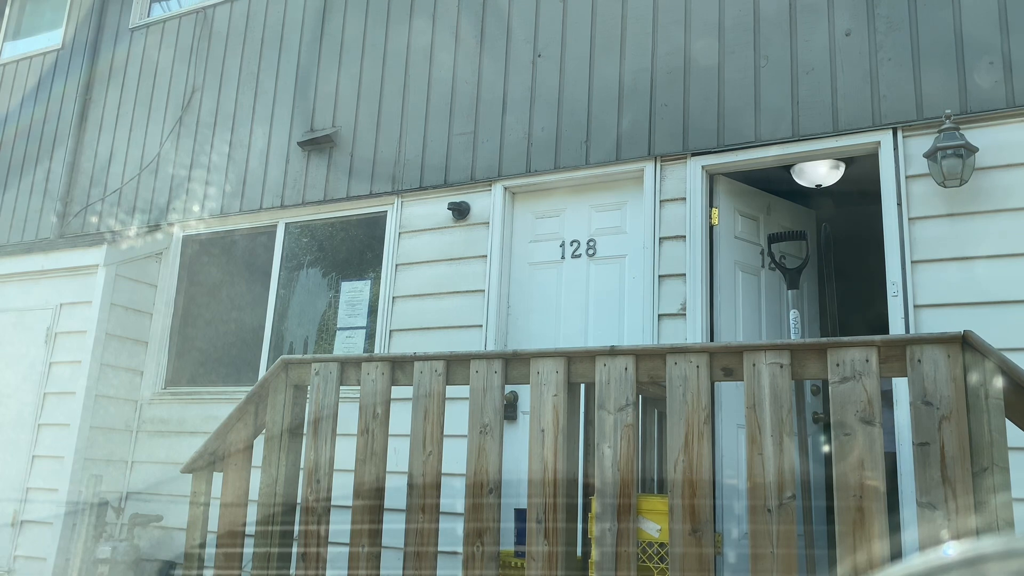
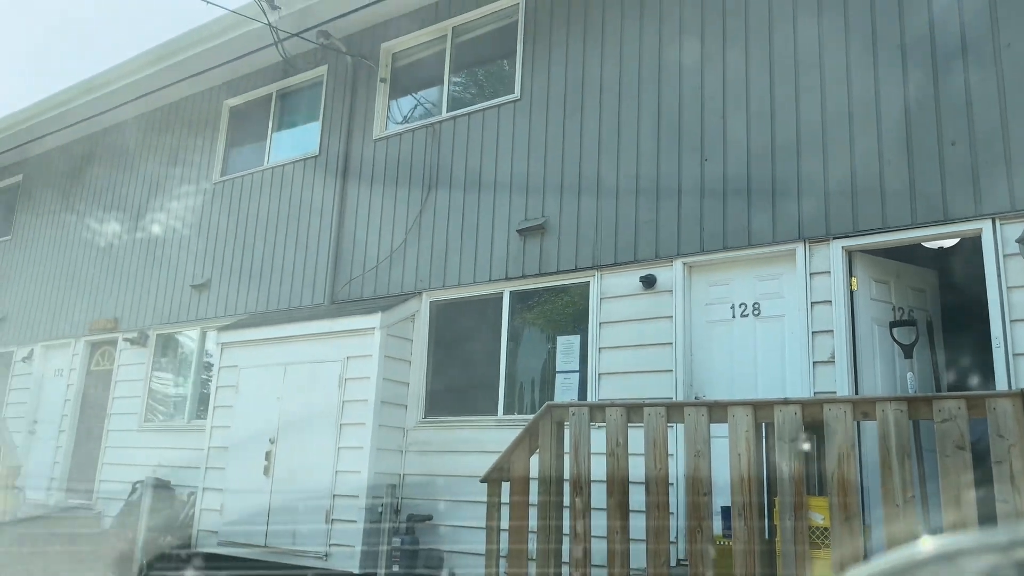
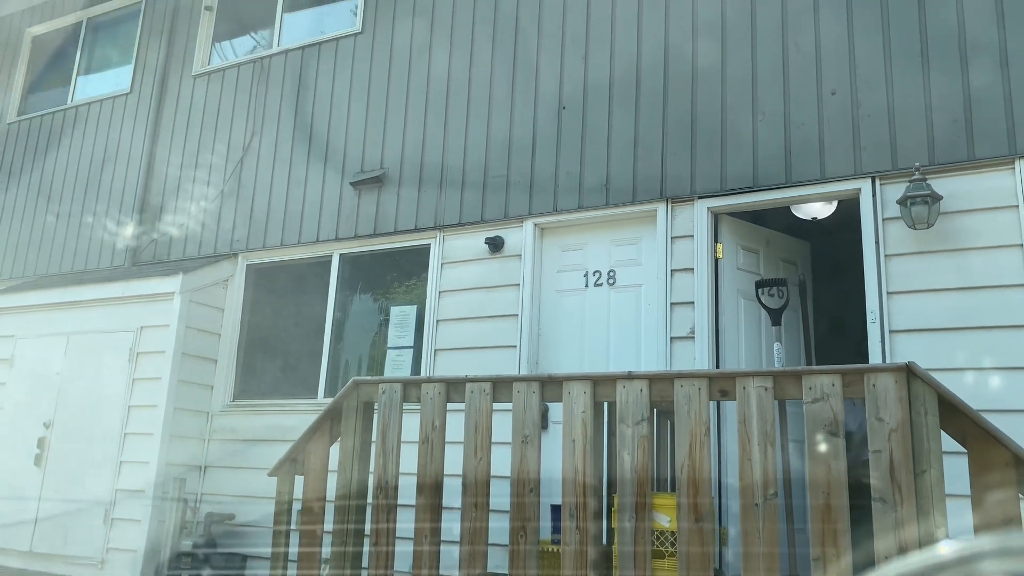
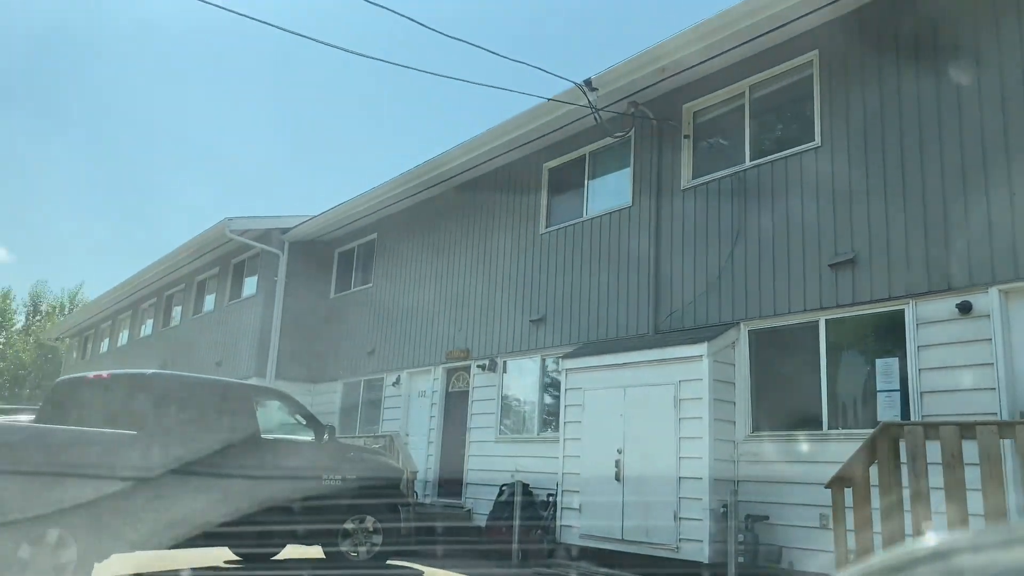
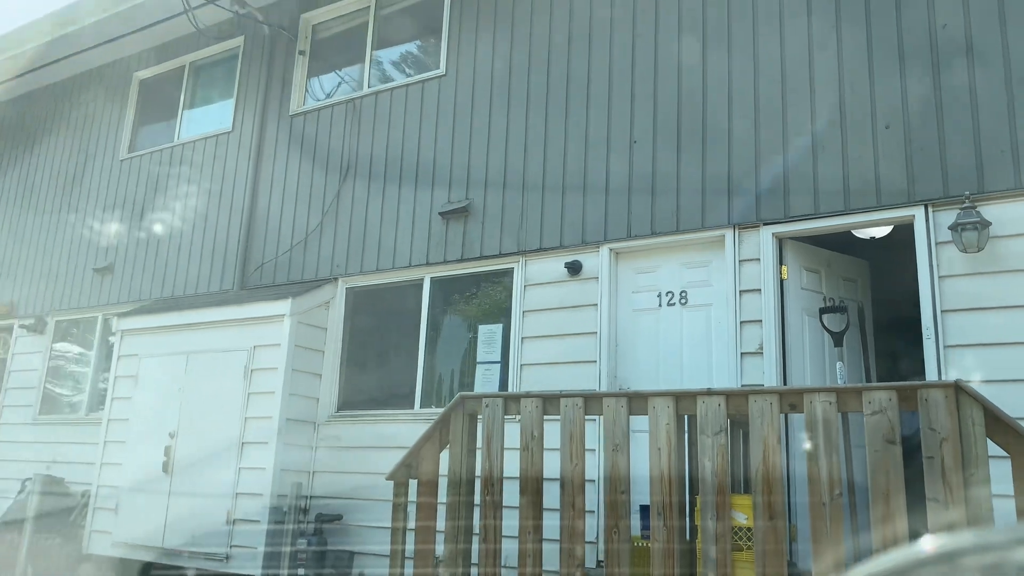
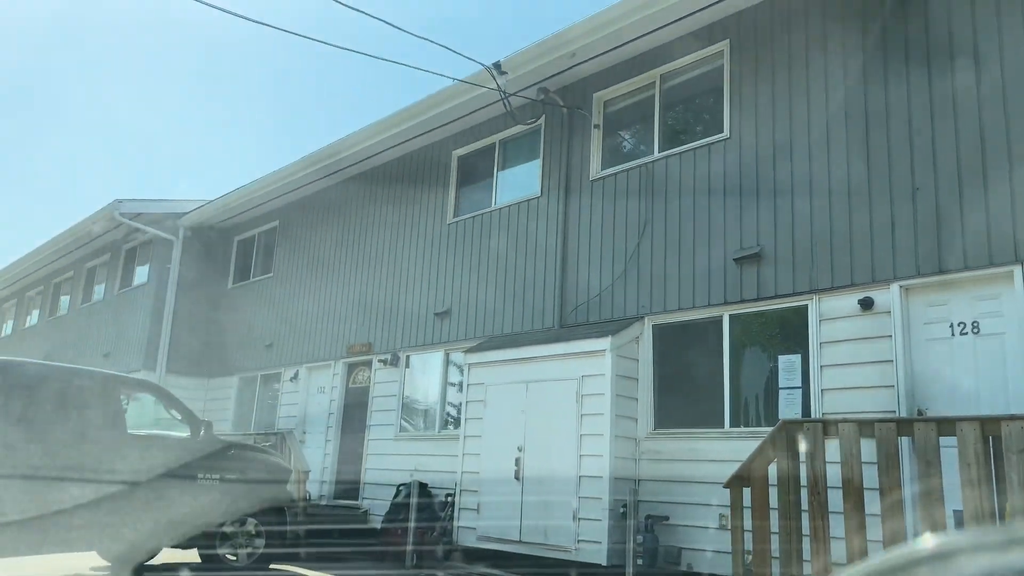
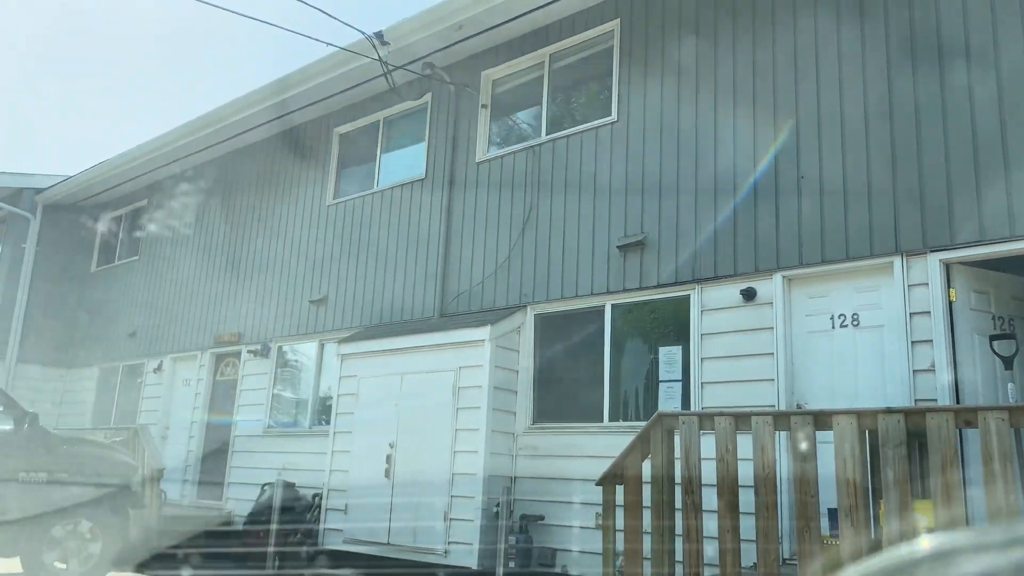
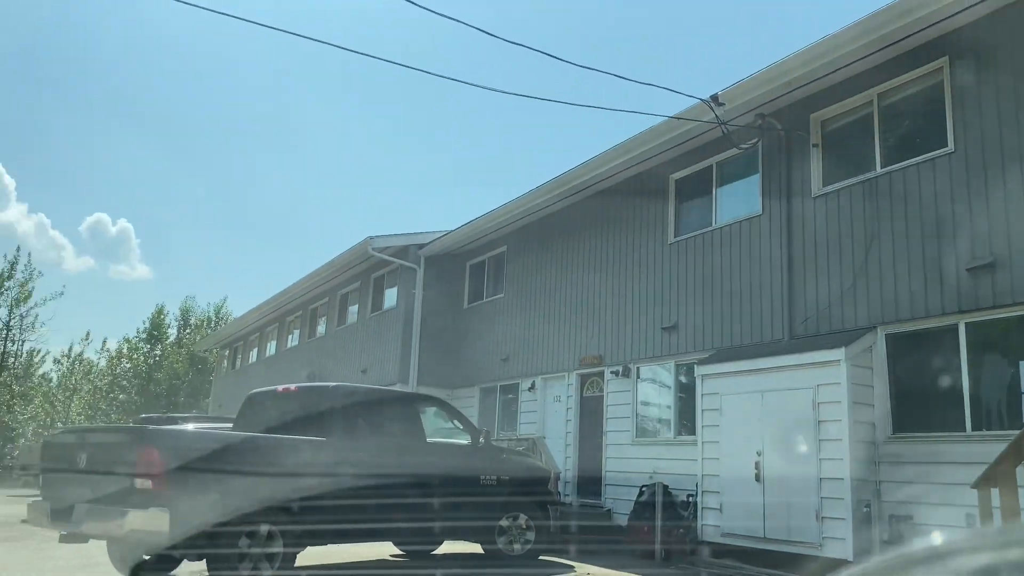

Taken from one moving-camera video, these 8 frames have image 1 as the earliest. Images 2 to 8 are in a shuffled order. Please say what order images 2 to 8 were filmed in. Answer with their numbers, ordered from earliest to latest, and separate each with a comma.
3, 5, 2, 7, 6, 4, 8
